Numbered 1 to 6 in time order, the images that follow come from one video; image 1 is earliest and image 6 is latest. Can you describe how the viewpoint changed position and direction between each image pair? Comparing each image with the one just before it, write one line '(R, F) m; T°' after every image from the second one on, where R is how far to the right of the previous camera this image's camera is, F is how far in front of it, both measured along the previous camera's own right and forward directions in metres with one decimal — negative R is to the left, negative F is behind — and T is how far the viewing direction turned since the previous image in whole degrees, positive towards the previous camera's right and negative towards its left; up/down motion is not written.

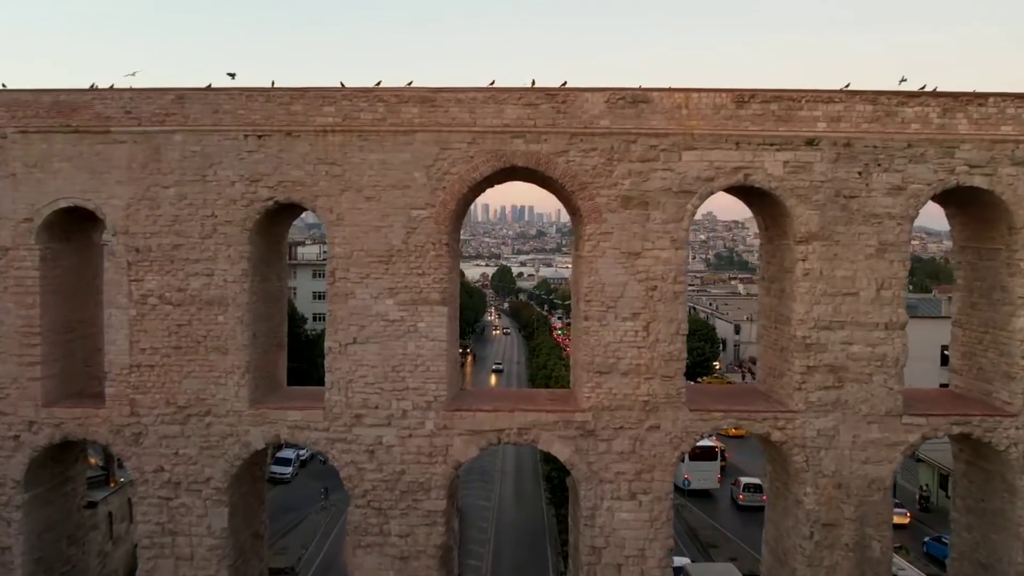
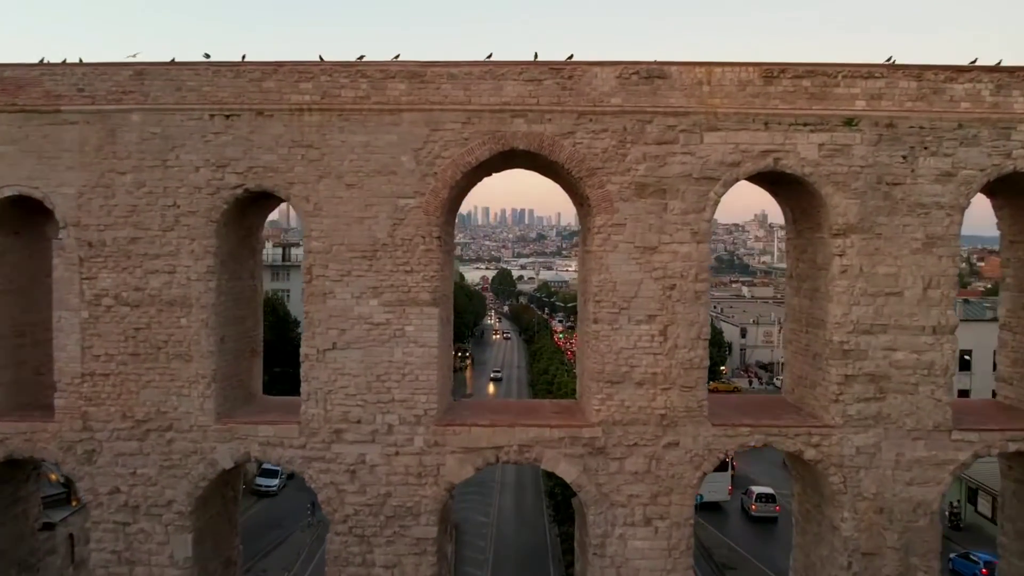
(0.0, +1.8) m; 0°
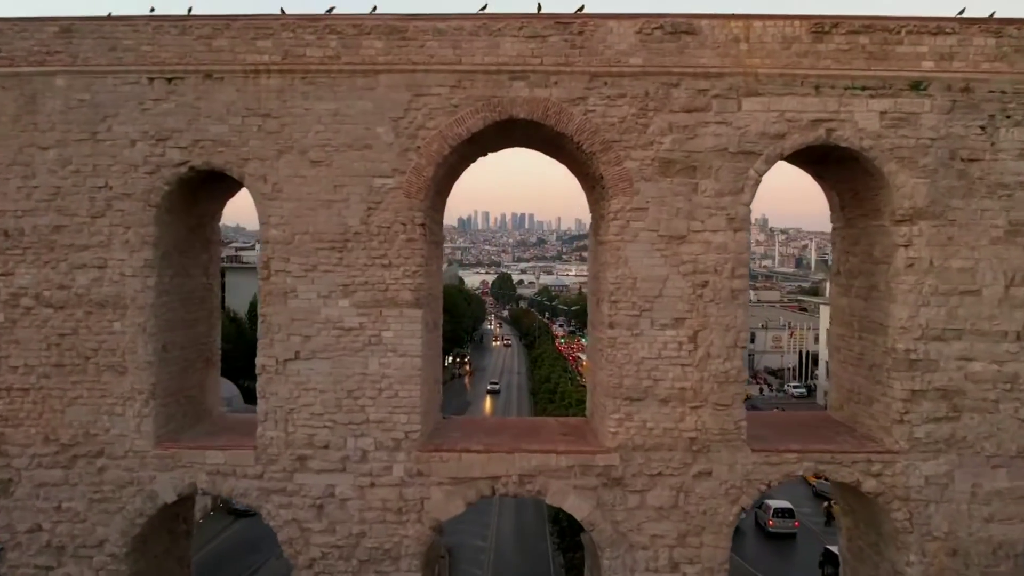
(0.0, +2.4) m; 0°
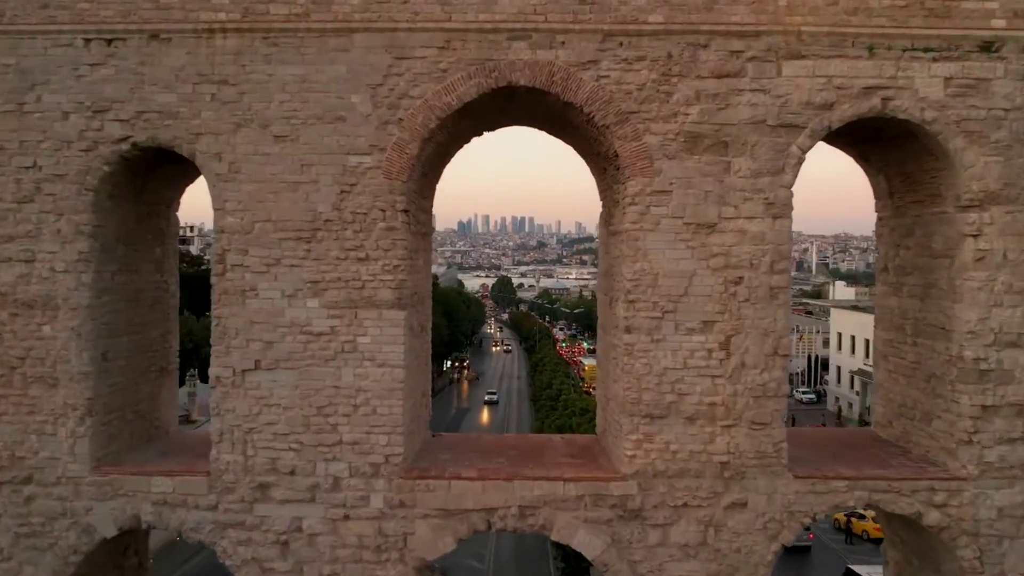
(0.0, +1.8) m; 0°
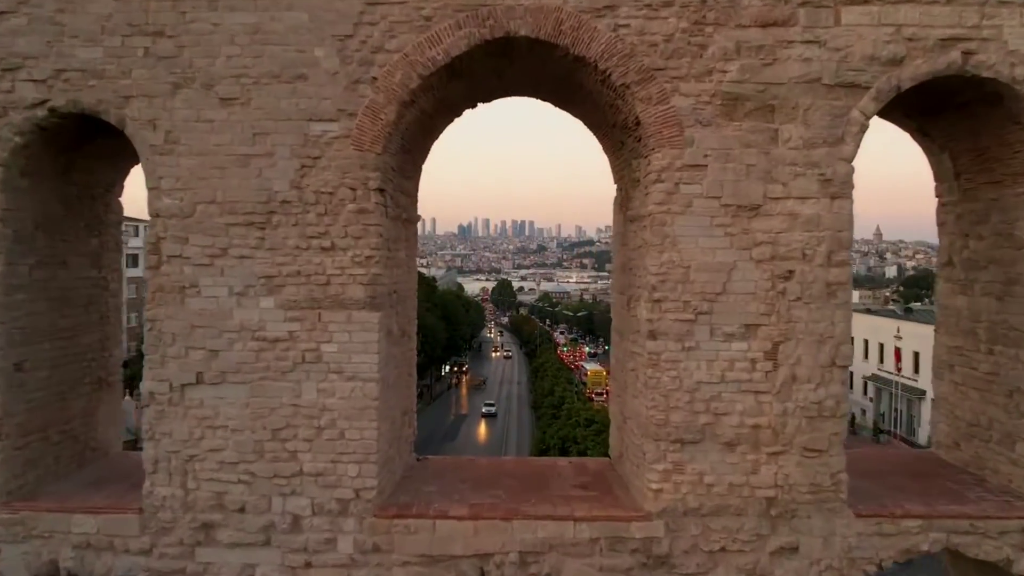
(0.0, +1.8) m; 0°
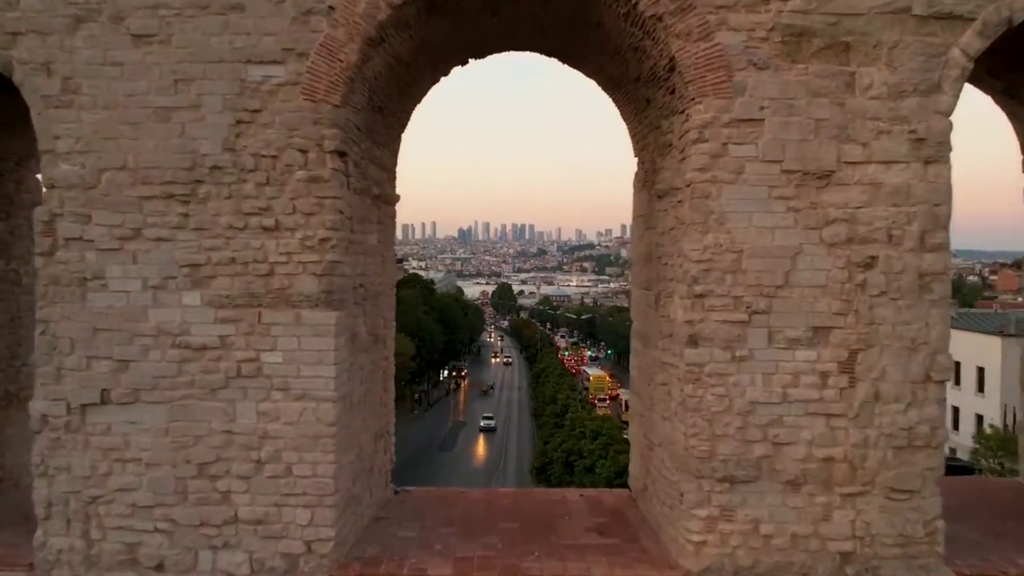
(0.0, +1.8) m; 0°
